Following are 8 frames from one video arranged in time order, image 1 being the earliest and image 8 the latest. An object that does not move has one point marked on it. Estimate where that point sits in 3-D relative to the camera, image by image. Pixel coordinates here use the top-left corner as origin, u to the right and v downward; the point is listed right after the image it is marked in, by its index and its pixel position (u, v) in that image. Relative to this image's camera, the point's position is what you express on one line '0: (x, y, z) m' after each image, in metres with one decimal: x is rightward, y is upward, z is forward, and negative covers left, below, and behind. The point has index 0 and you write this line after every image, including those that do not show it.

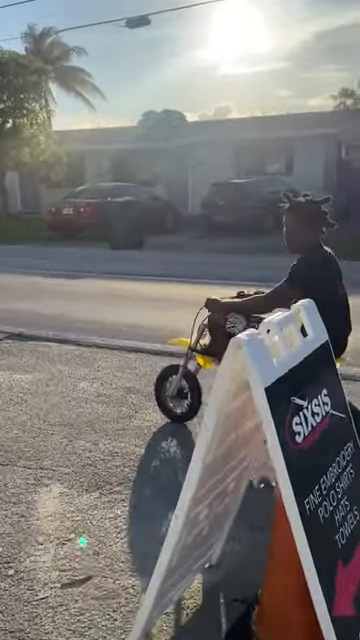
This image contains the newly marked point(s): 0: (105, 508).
0: (-0.5, -1.2, +4.3) m
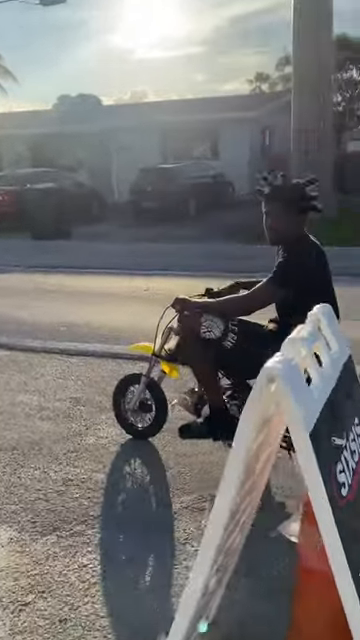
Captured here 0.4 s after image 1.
0: (-0.6, -1.3, +3.6) m
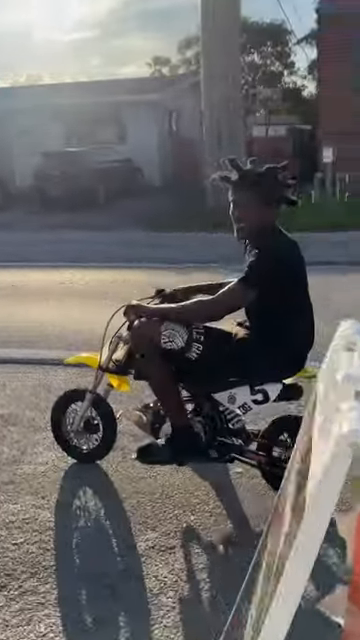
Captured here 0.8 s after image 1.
0: (-0.7, -1.4, +3.0) m
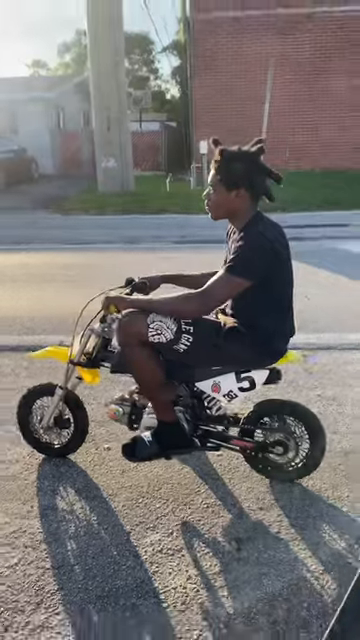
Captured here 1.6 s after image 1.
0: (-0.6, -1.3, +2.8) m
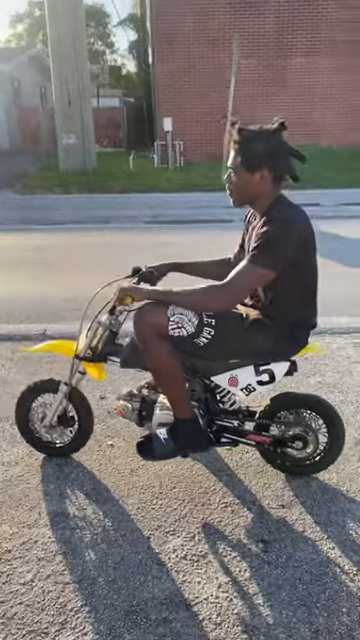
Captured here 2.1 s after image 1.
0: (-0.4, -1.3, +2.6) m
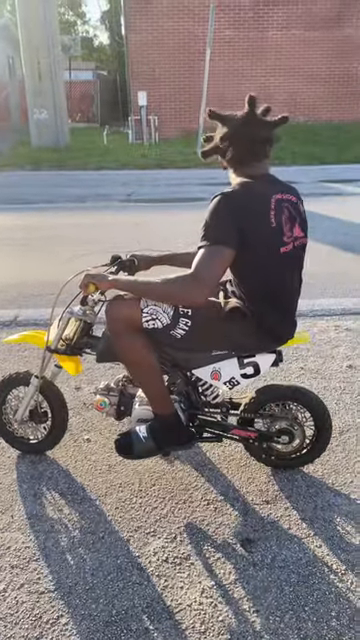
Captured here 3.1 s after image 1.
0: (-0.5, -1.3, +2.4) m
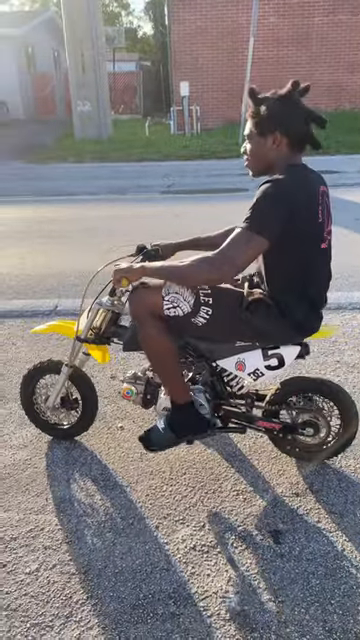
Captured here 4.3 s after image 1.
0: (-0.4, -1.3, +2.5) m
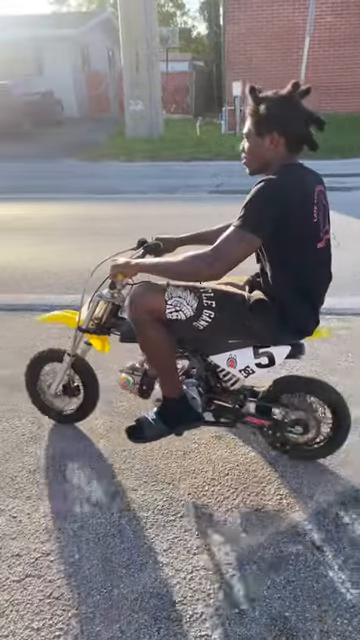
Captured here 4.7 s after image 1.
0: (-0.6, -1.2, +2.6) m
